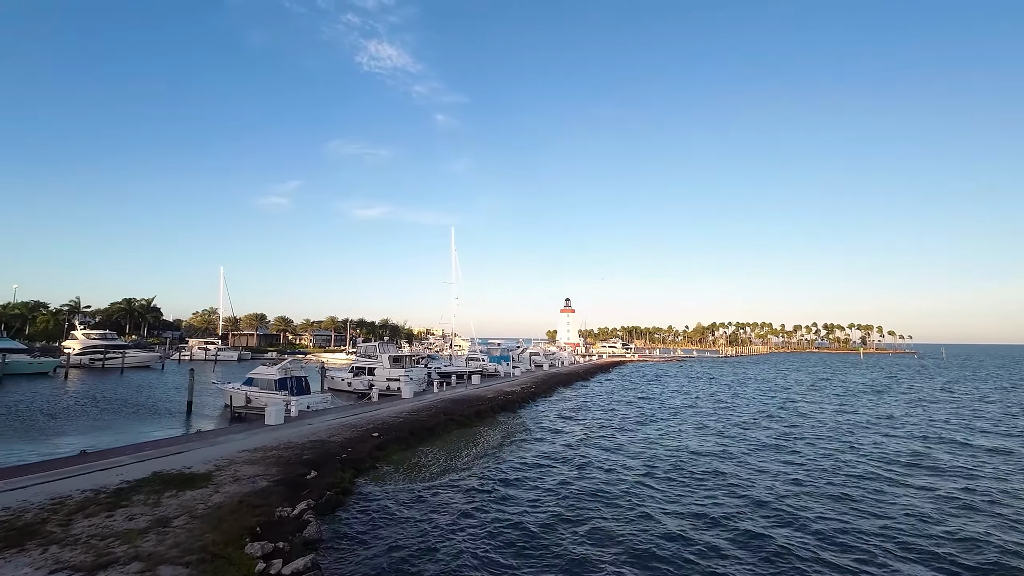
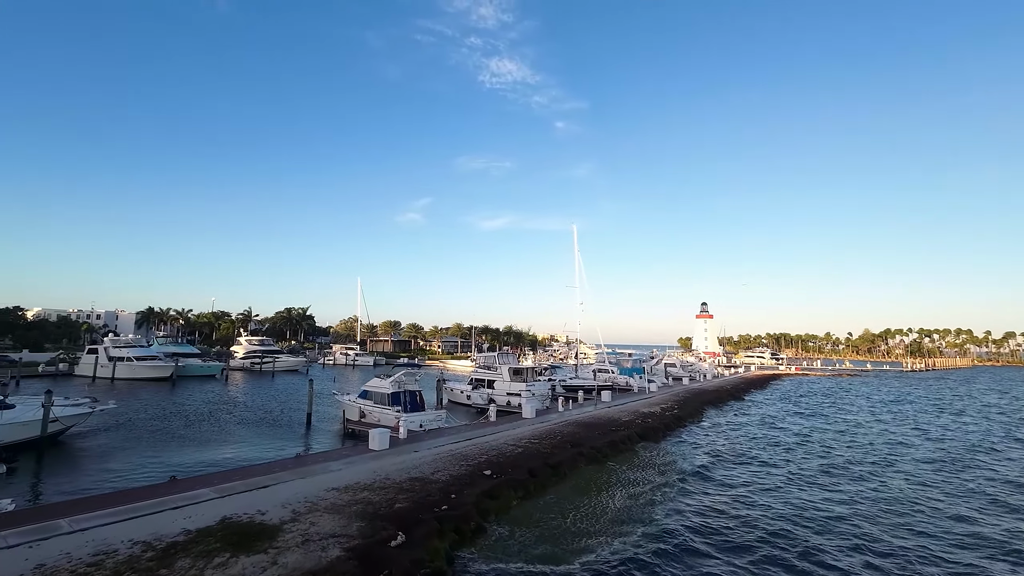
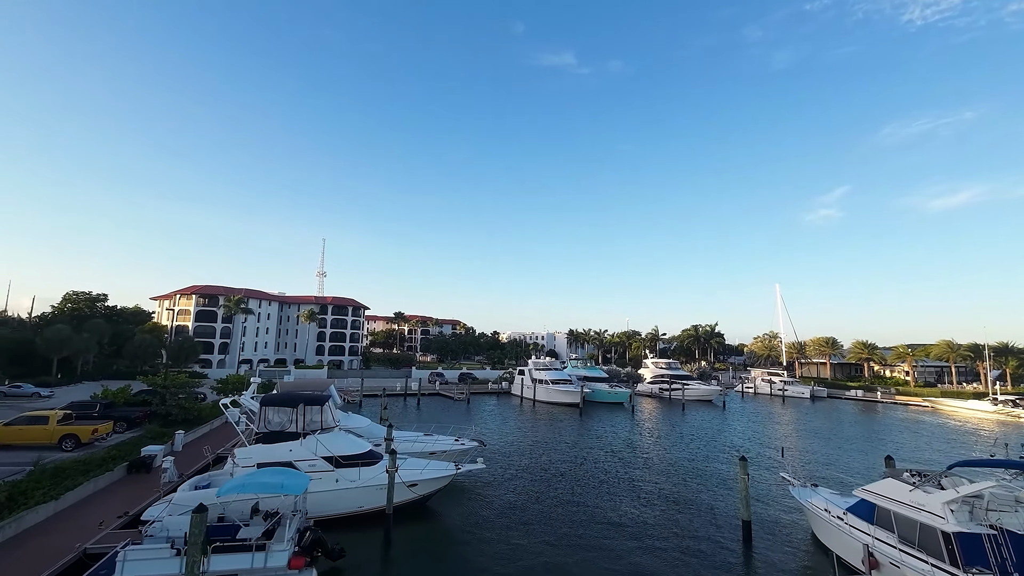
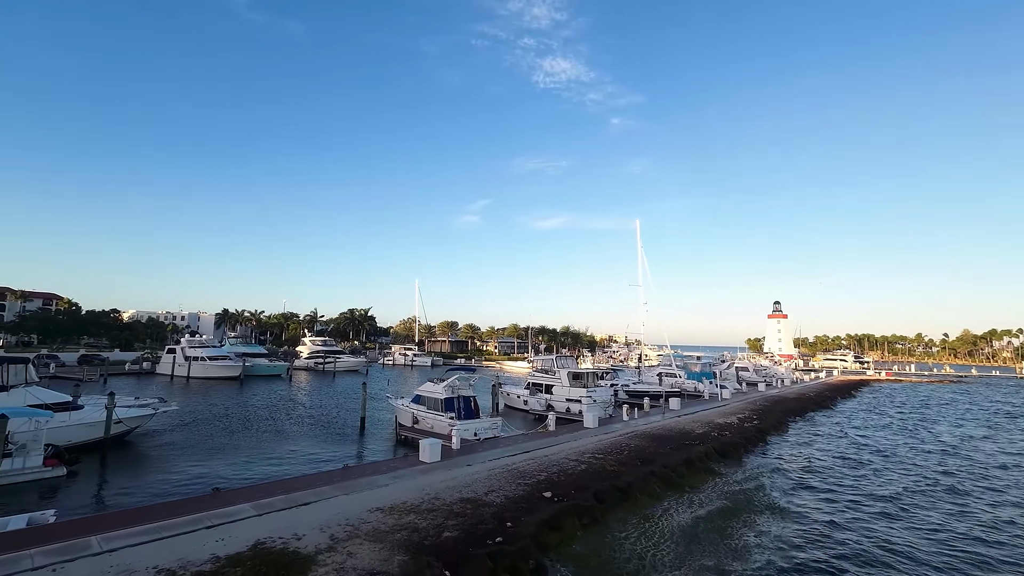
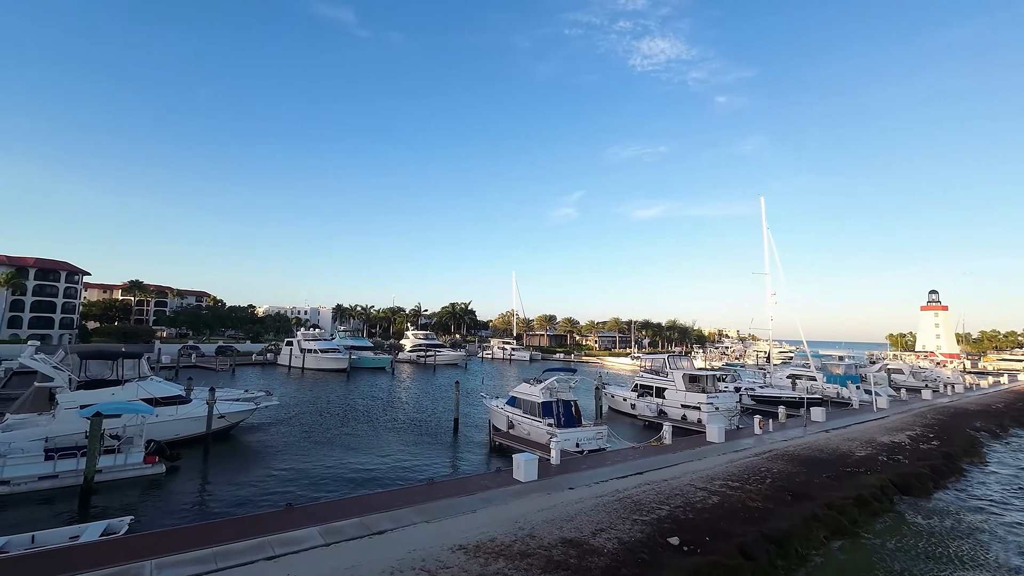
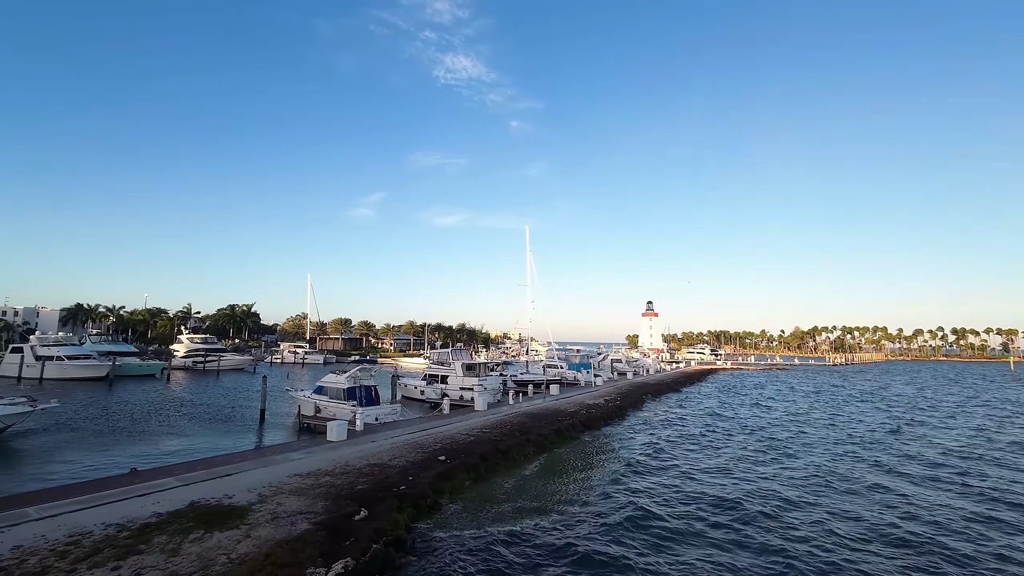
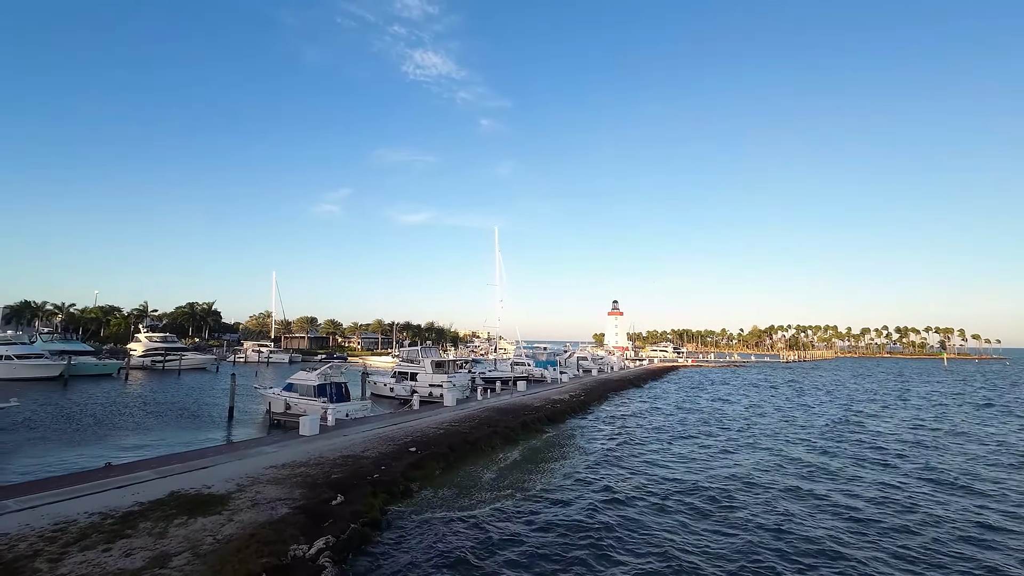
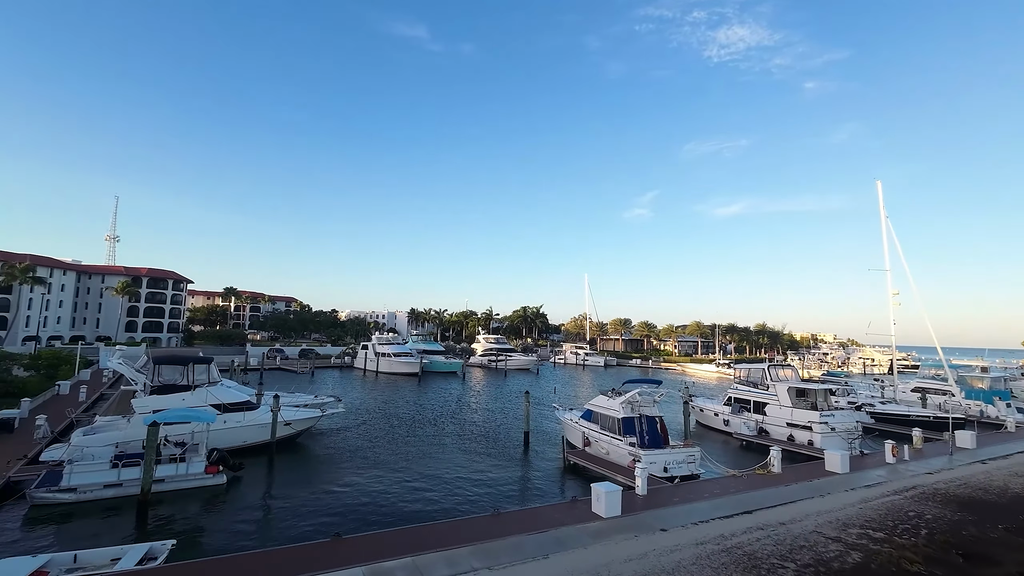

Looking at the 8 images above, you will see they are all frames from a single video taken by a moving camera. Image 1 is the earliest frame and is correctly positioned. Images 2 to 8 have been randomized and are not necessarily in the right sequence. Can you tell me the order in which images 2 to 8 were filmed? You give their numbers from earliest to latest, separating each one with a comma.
7, 6, 2, 4, 5, 8, 3
